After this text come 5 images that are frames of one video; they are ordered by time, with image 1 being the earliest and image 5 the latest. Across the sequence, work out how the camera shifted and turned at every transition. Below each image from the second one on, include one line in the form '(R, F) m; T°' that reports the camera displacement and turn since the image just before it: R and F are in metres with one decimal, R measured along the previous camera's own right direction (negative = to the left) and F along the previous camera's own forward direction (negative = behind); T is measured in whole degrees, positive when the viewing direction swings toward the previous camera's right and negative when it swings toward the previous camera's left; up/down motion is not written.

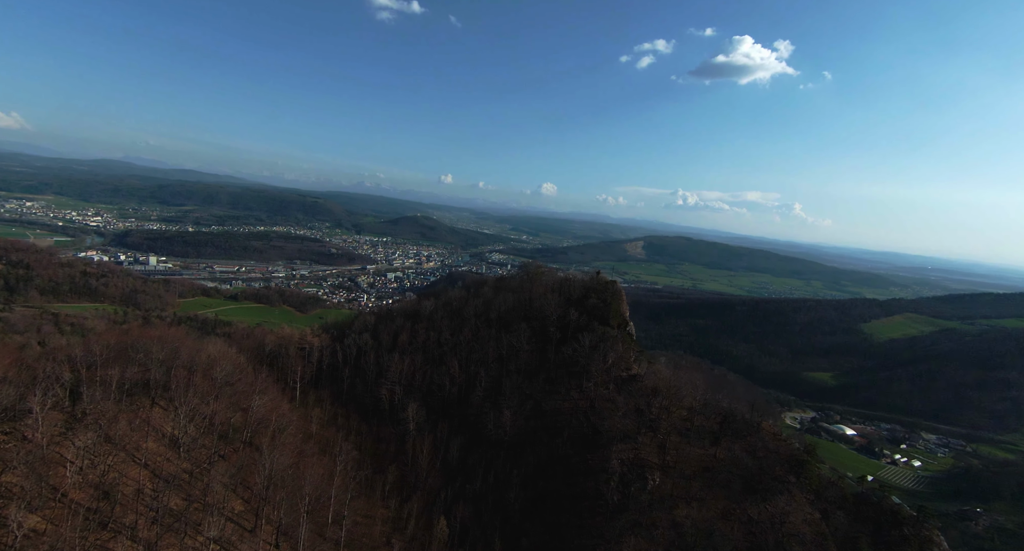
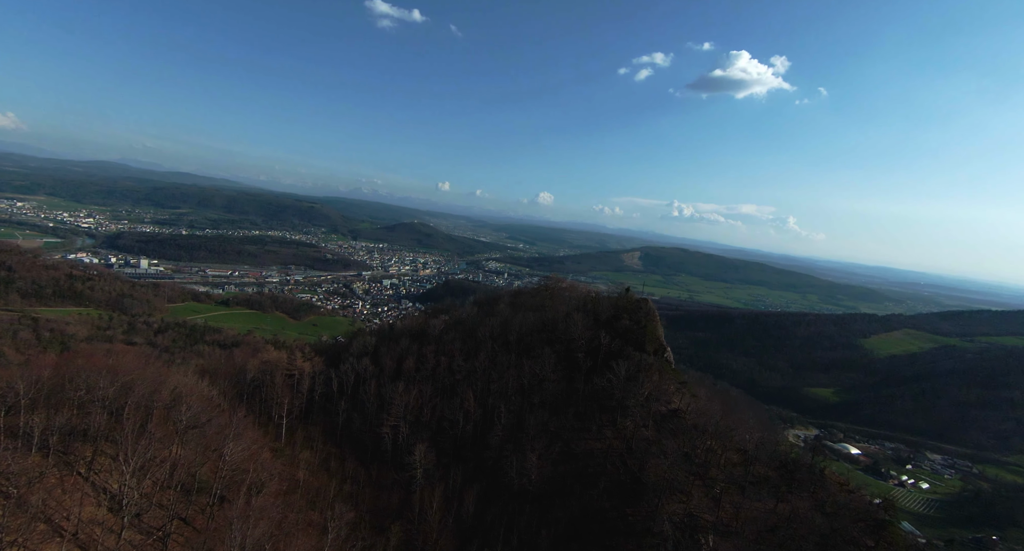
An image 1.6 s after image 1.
(-0.3, +1.0) m; +1°
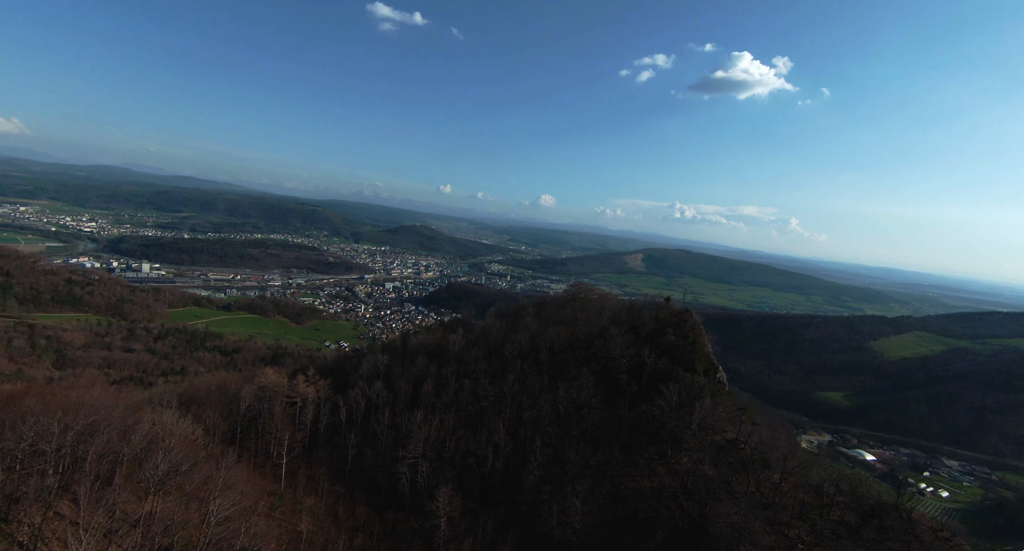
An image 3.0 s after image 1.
(-0.3, +0.7) m; 0°
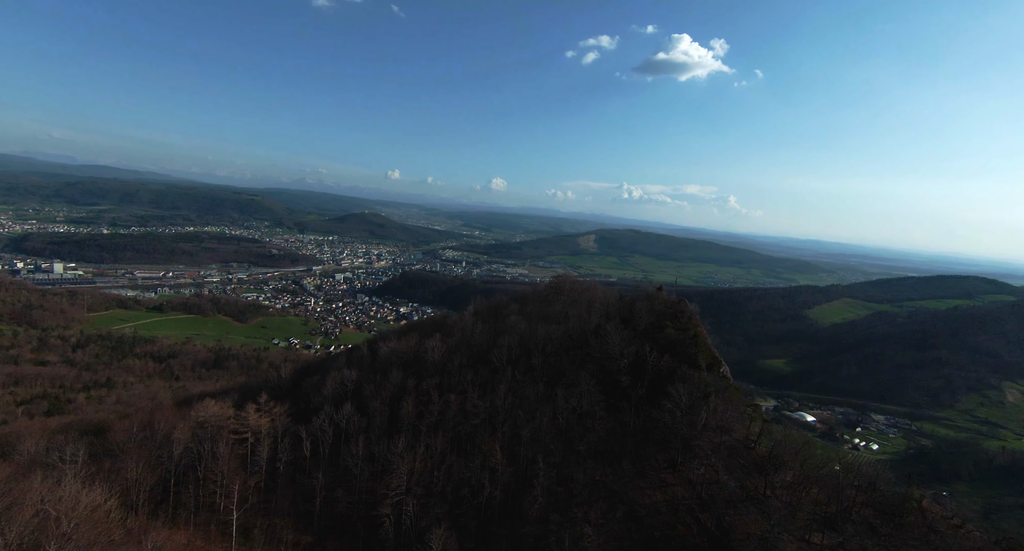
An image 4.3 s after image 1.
(-0.3, +1.1) m; +5°
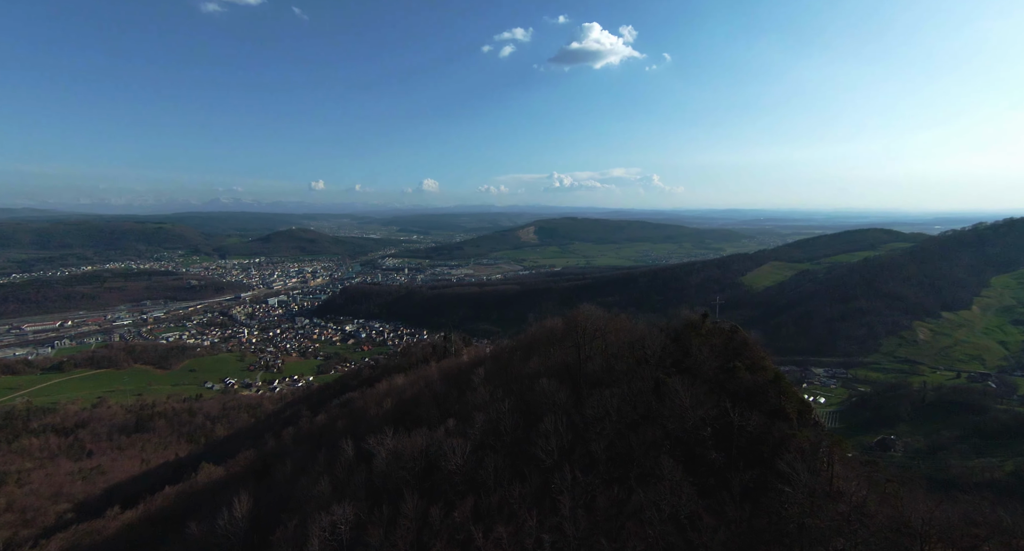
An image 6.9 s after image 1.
(-0.8, +2.2) m; +6°
